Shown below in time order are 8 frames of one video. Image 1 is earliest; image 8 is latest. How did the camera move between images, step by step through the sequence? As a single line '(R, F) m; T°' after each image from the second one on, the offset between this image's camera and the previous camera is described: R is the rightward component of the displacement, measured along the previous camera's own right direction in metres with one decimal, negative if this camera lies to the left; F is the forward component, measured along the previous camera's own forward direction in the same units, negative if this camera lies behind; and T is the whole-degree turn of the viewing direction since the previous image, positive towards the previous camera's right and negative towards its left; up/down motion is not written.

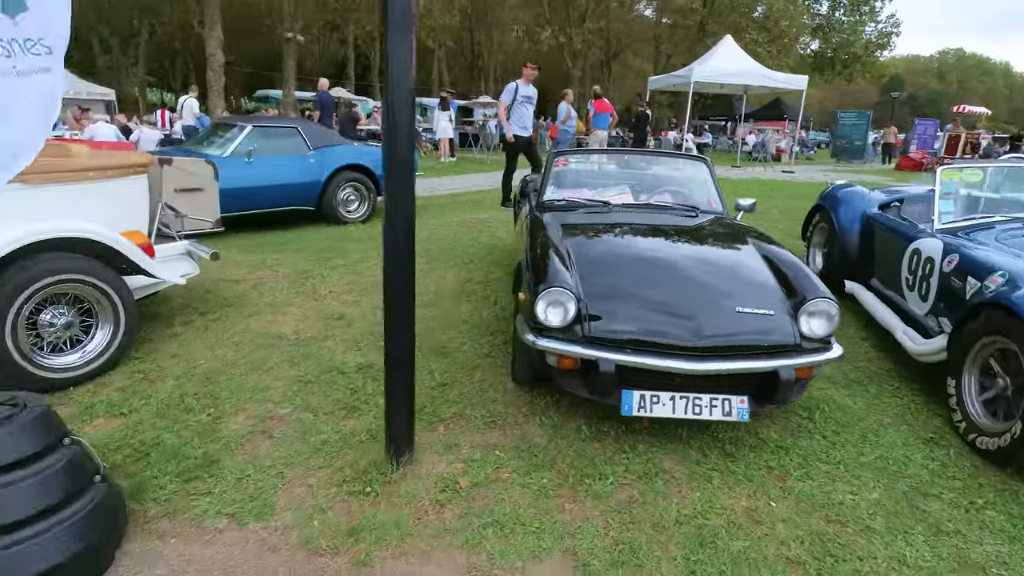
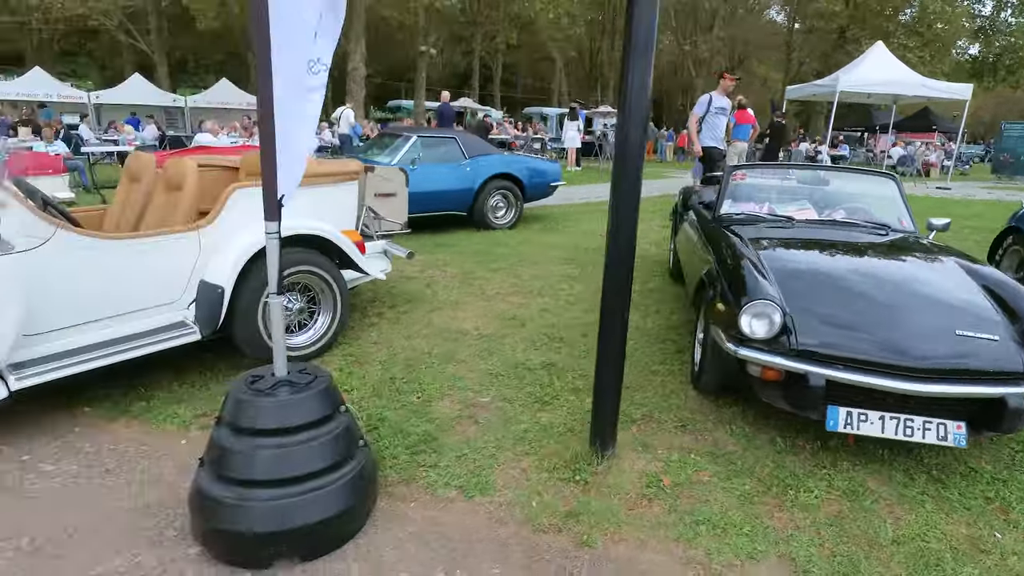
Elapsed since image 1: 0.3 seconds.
(-0.5, -0.2) m; -10°
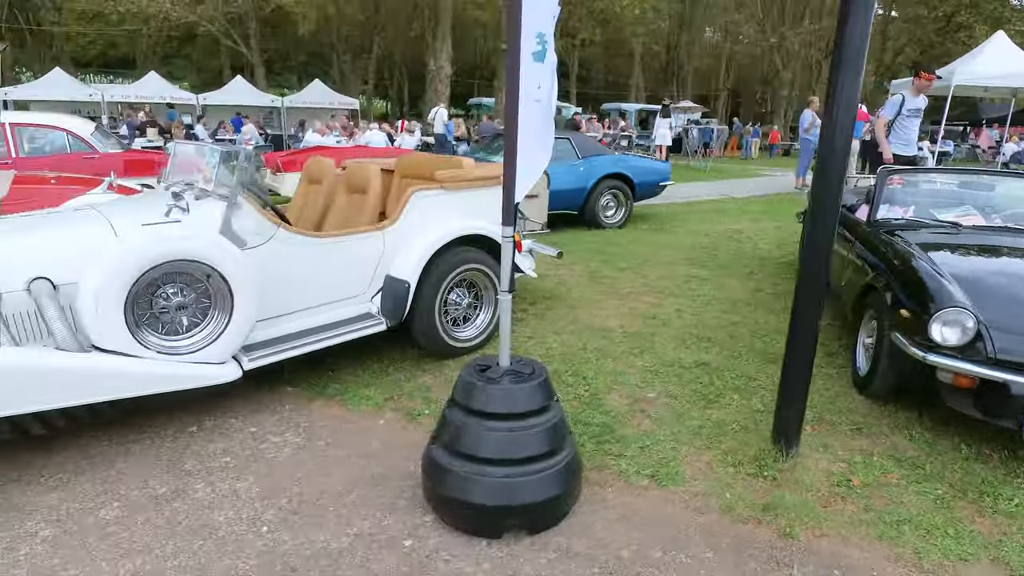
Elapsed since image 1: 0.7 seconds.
(-0.7, -0.2) m; -6°
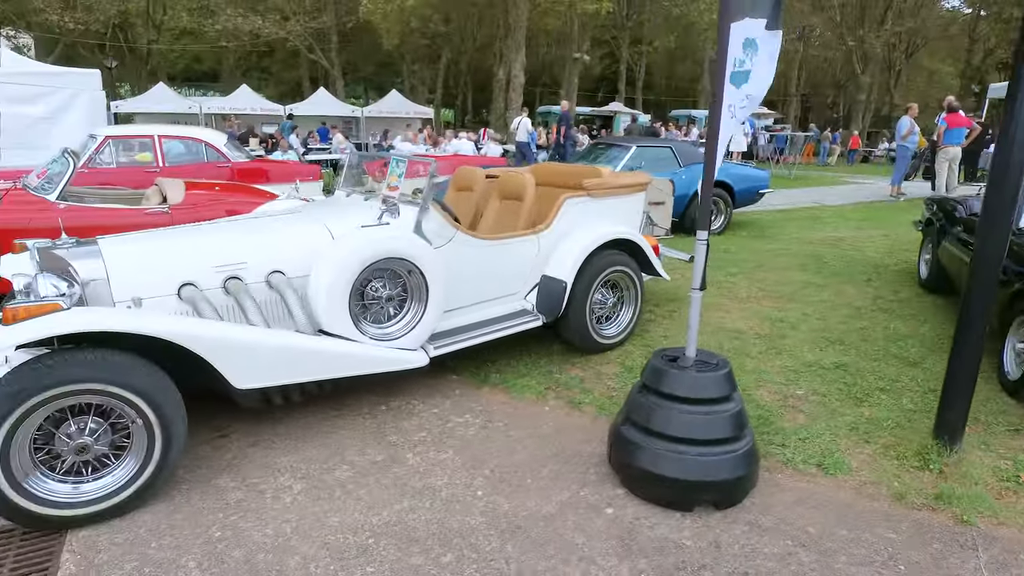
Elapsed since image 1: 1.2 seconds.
(-0.7, -0.4) m; -5°
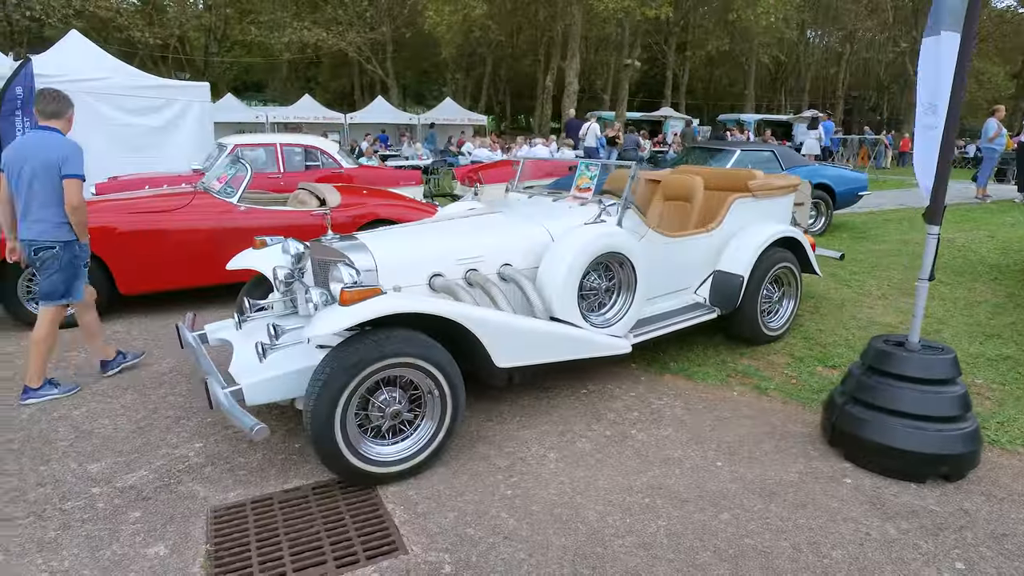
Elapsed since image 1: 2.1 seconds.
(-1.2, -0.4) m; -3°
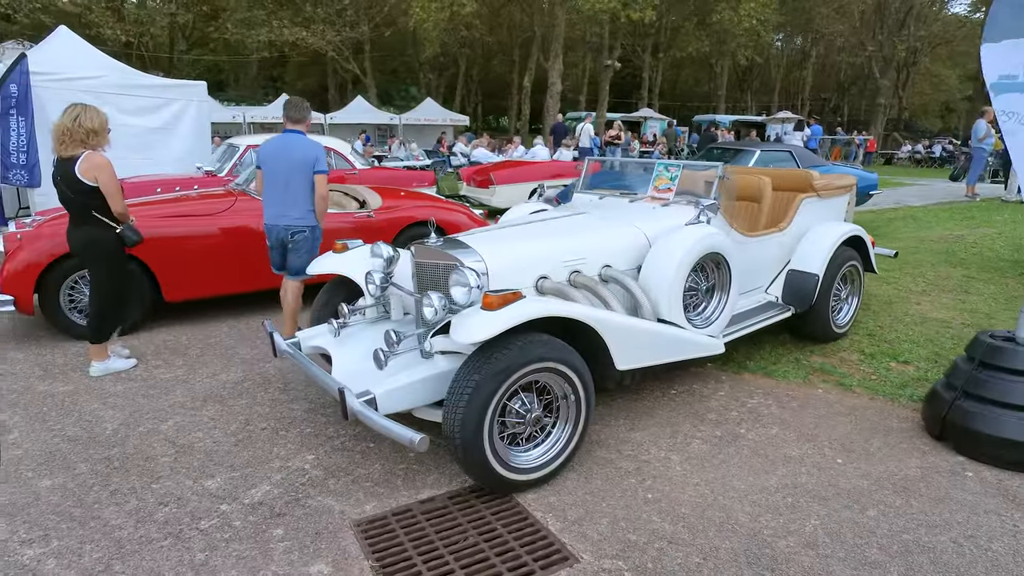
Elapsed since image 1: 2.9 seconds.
(-0.9, +0.1) m; +3°
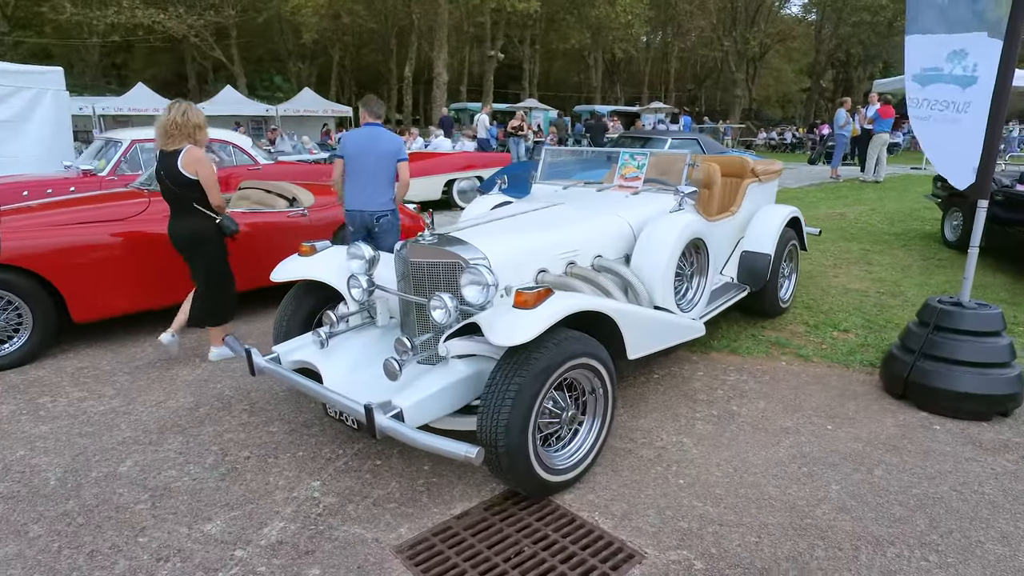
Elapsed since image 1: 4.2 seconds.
(-0.7, +0.2) m; +11°
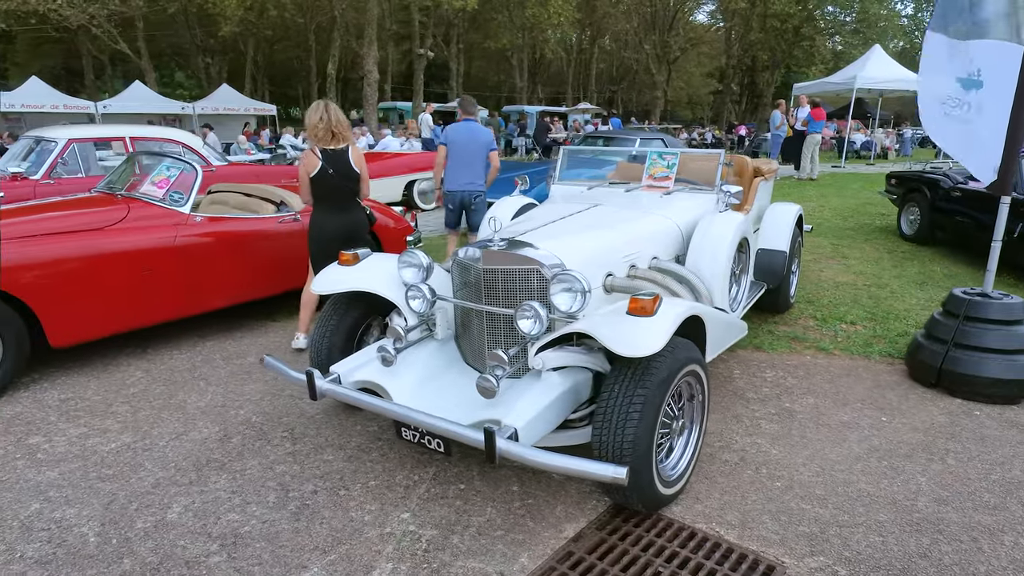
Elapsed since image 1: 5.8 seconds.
(-0.8, +0.2) m; +7°
